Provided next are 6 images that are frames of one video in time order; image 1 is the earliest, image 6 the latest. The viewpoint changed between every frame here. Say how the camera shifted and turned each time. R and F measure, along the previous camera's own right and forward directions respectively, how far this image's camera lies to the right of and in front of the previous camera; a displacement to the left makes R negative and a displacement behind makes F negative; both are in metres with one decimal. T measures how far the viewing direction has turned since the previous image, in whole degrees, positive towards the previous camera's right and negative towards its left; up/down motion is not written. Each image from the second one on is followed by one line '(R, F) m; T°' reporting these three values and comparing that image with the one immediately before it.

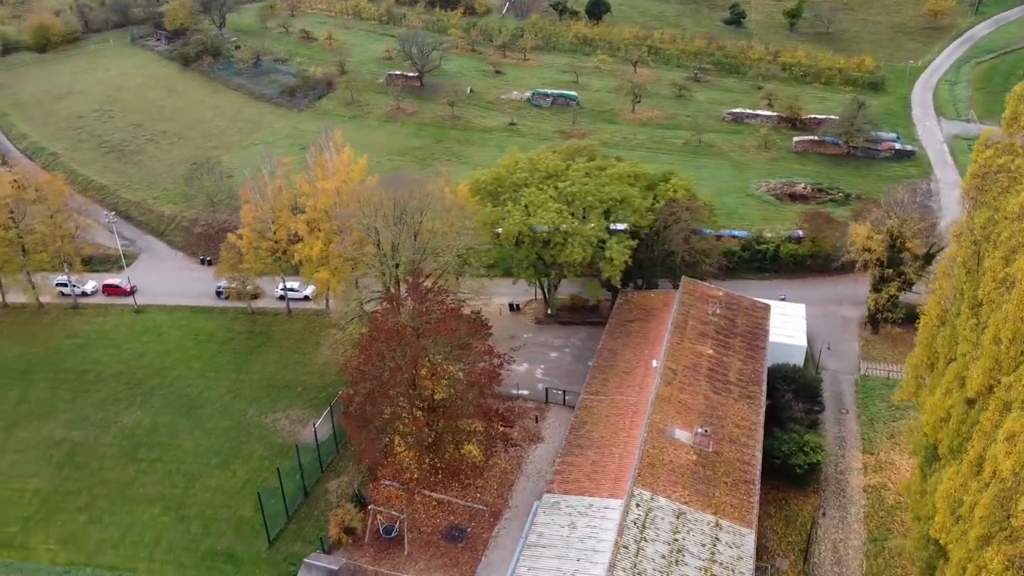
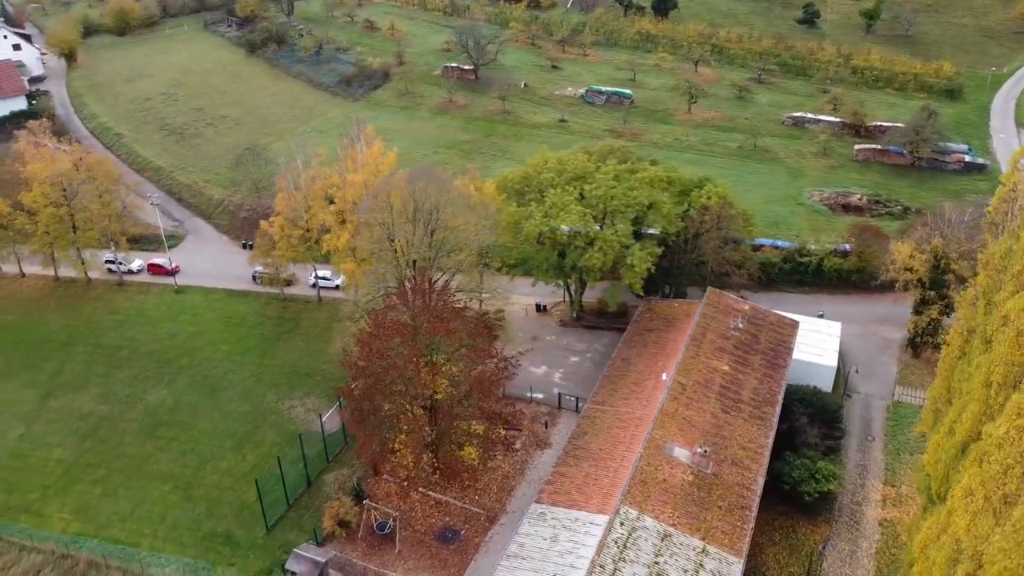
(+2.8, +0.6) m; -5°
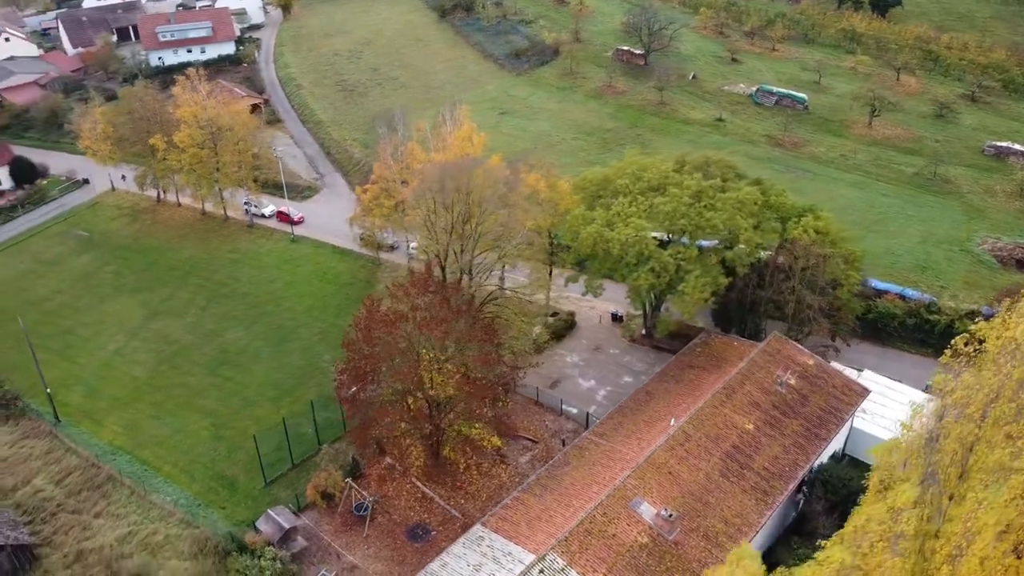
(+8.3, +2.8) m; -16°
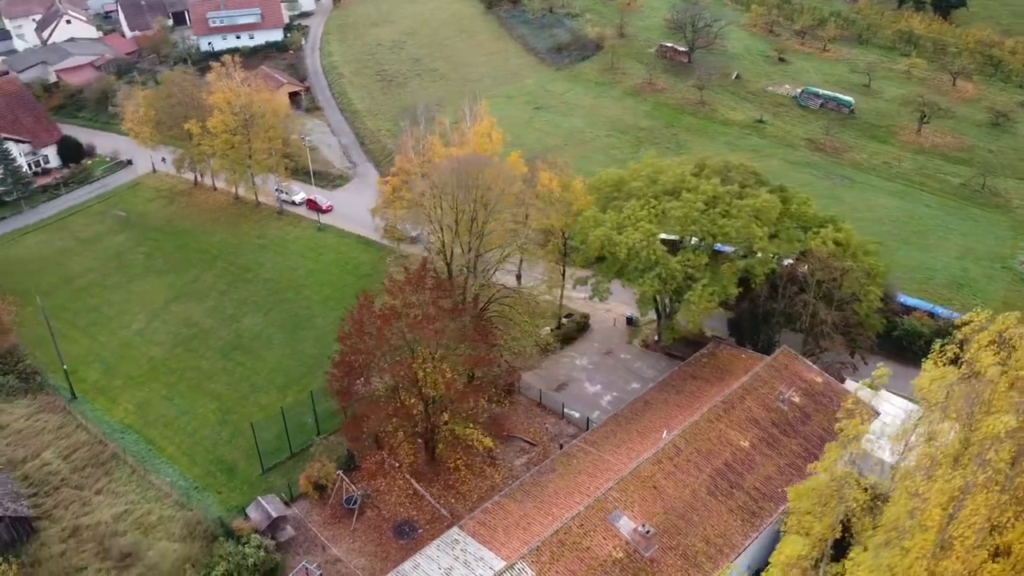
(+2.4, +0.5) m; -4°
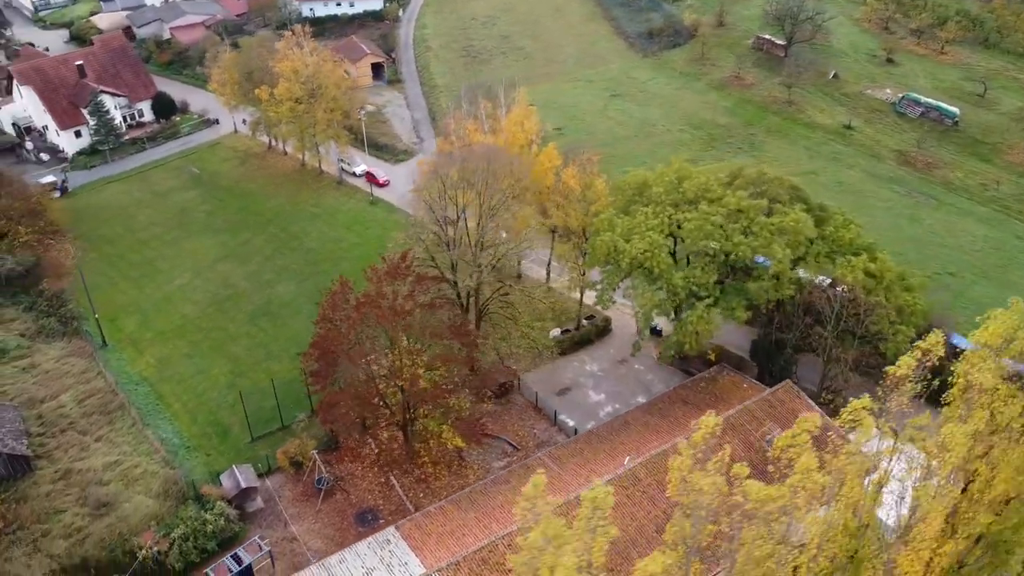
(+5.6, +1.6) m; -9°
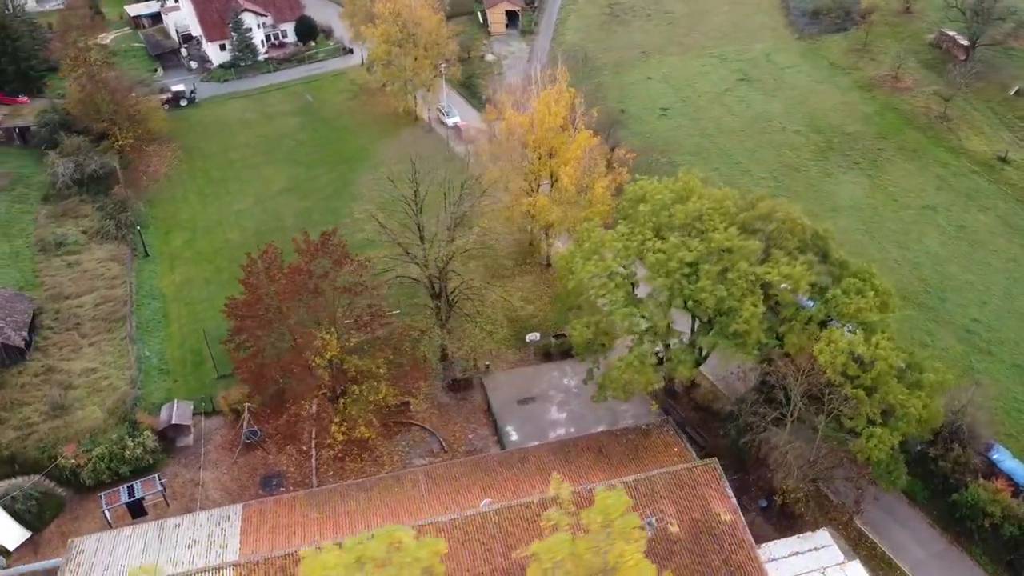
(+10.5, +4.1) m; -15°
